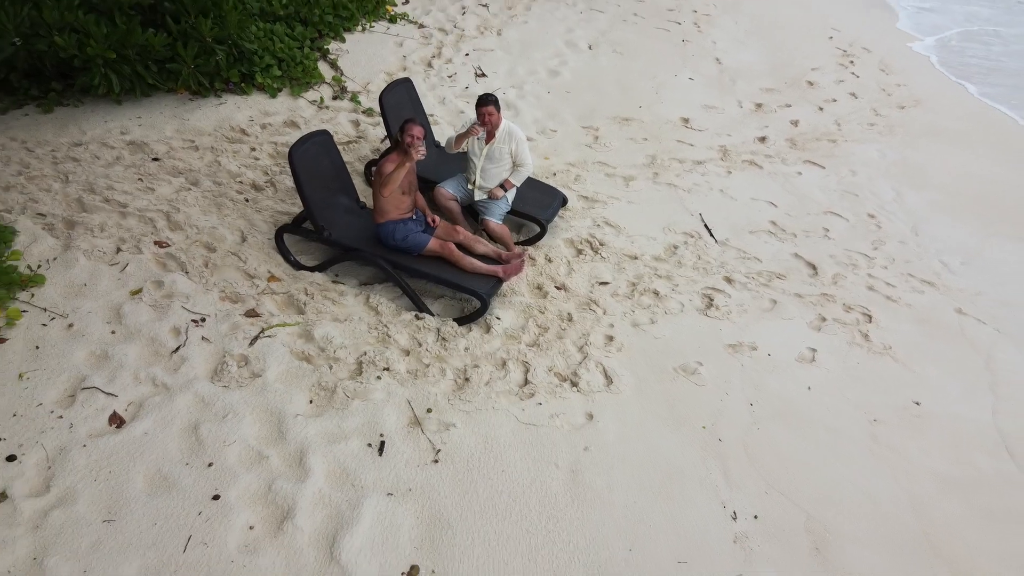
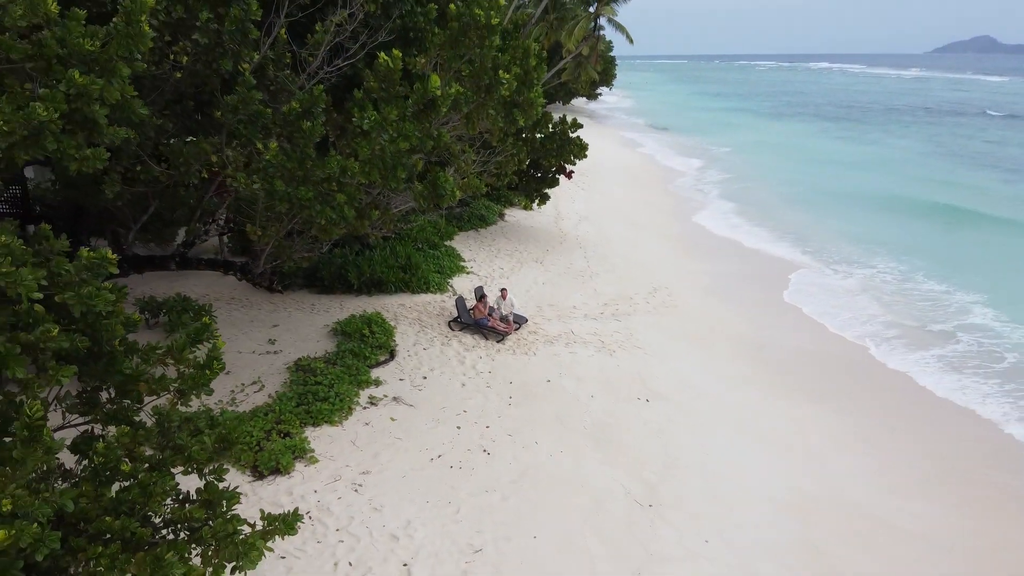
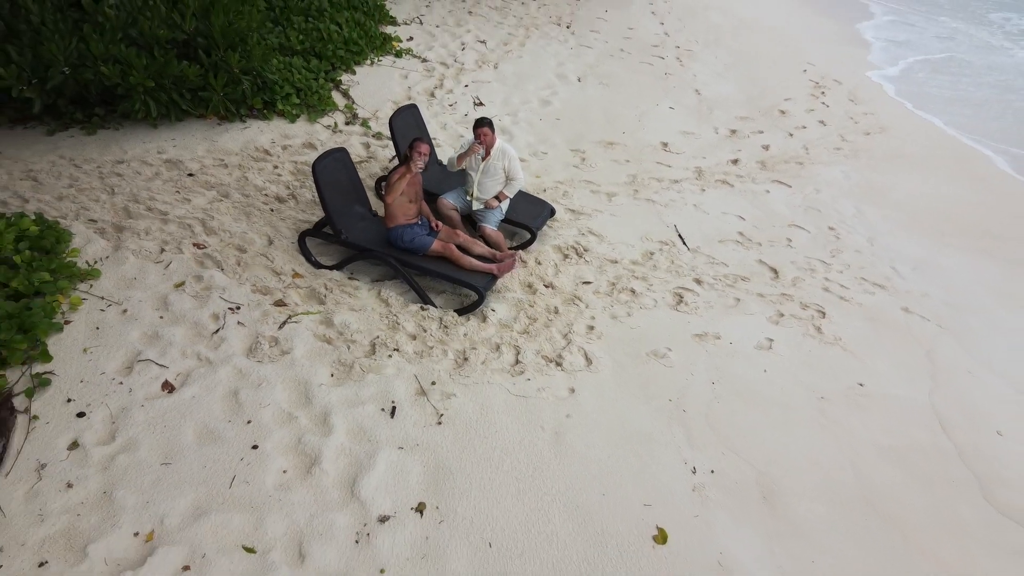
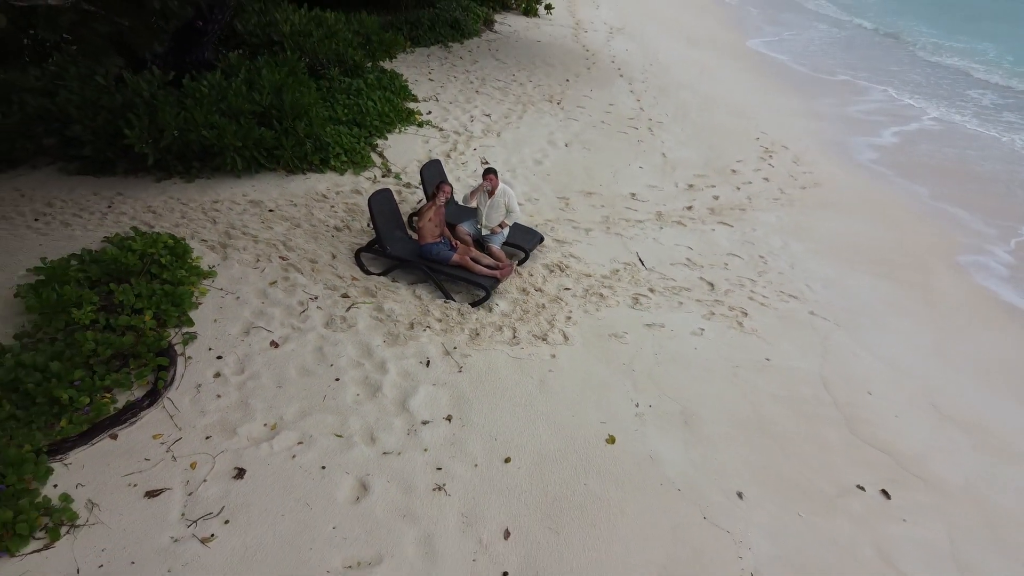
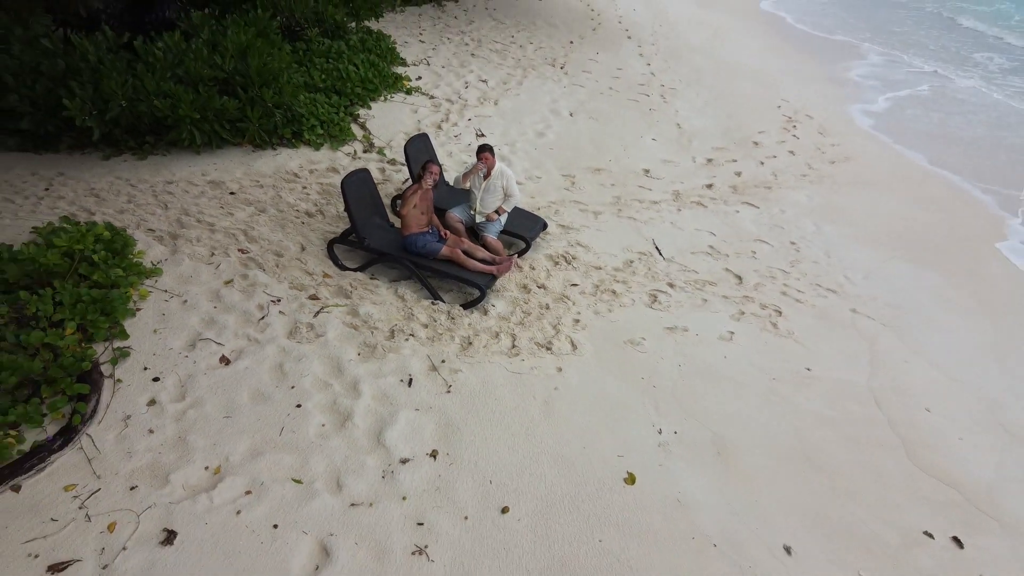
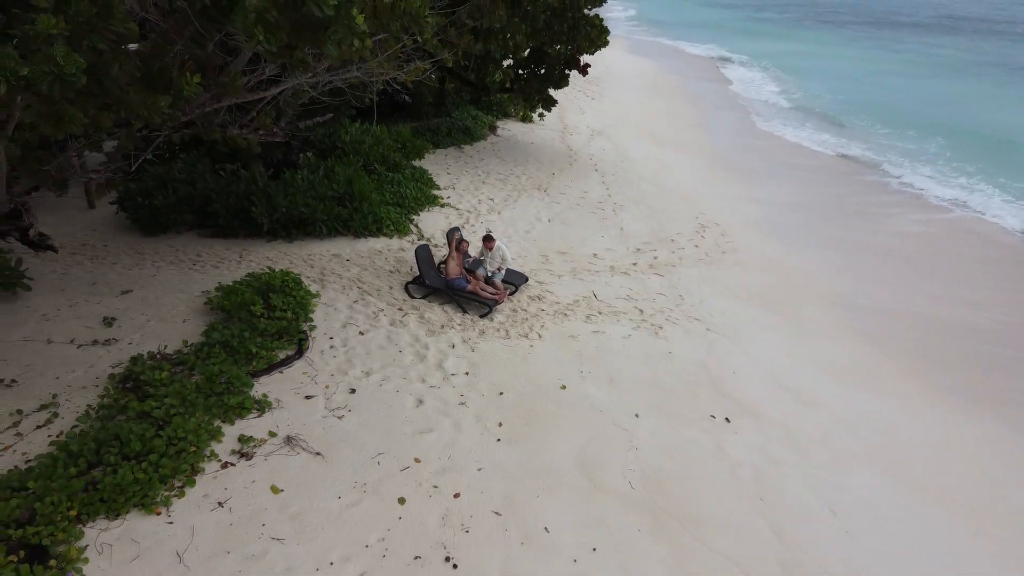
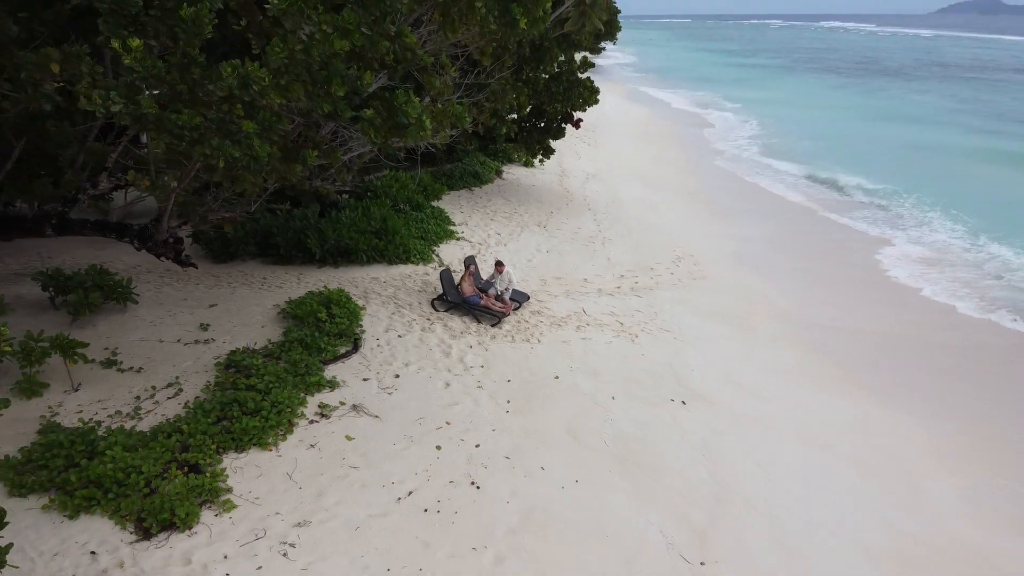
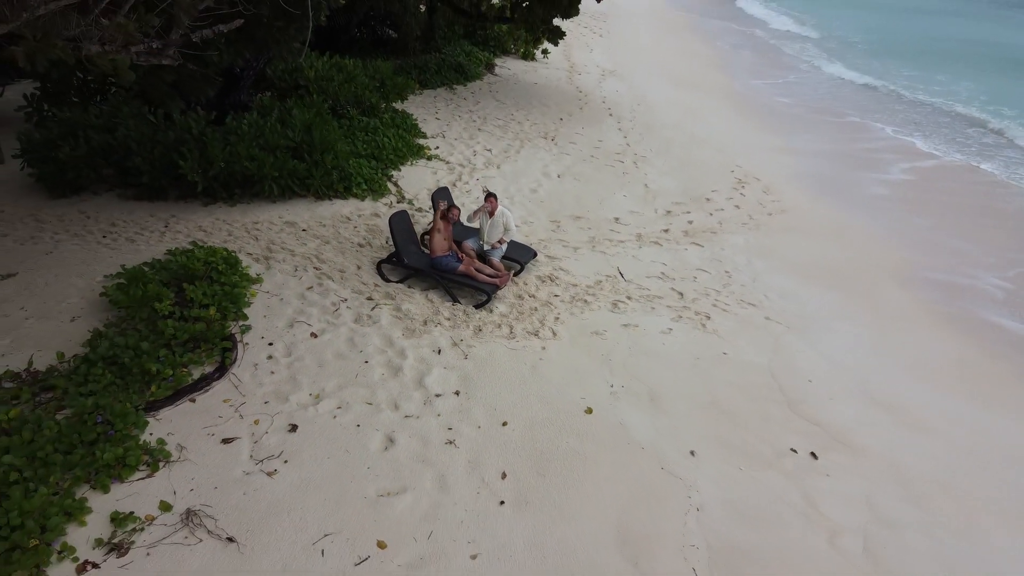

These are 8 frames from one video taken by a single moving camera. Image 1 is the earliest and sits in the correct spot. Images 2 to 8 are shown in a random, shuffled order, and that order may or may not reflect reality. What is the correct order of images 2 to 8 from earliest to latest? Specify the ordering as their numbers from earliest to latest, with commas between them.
3, 5, 4, 8, 6, 7, 2
